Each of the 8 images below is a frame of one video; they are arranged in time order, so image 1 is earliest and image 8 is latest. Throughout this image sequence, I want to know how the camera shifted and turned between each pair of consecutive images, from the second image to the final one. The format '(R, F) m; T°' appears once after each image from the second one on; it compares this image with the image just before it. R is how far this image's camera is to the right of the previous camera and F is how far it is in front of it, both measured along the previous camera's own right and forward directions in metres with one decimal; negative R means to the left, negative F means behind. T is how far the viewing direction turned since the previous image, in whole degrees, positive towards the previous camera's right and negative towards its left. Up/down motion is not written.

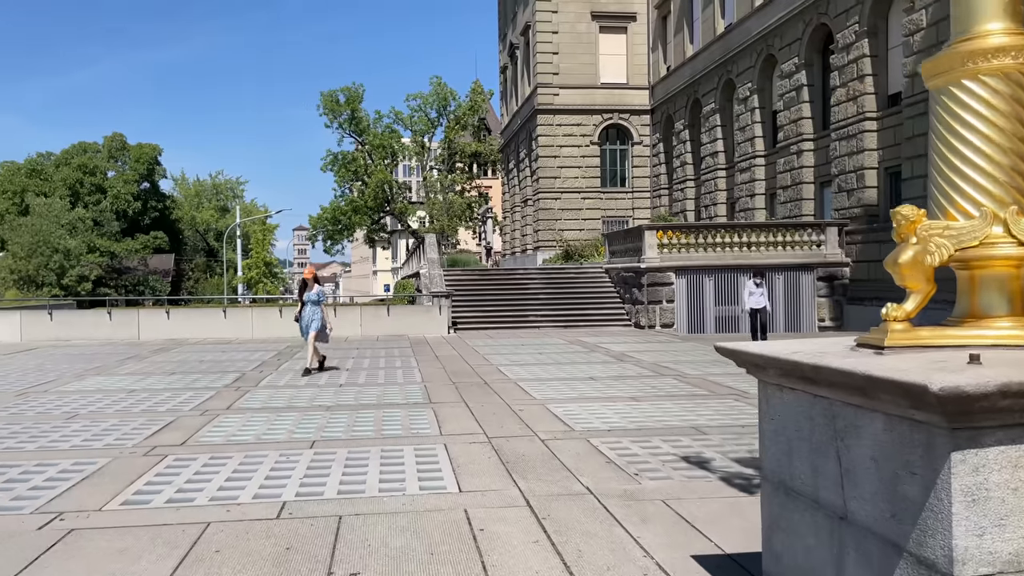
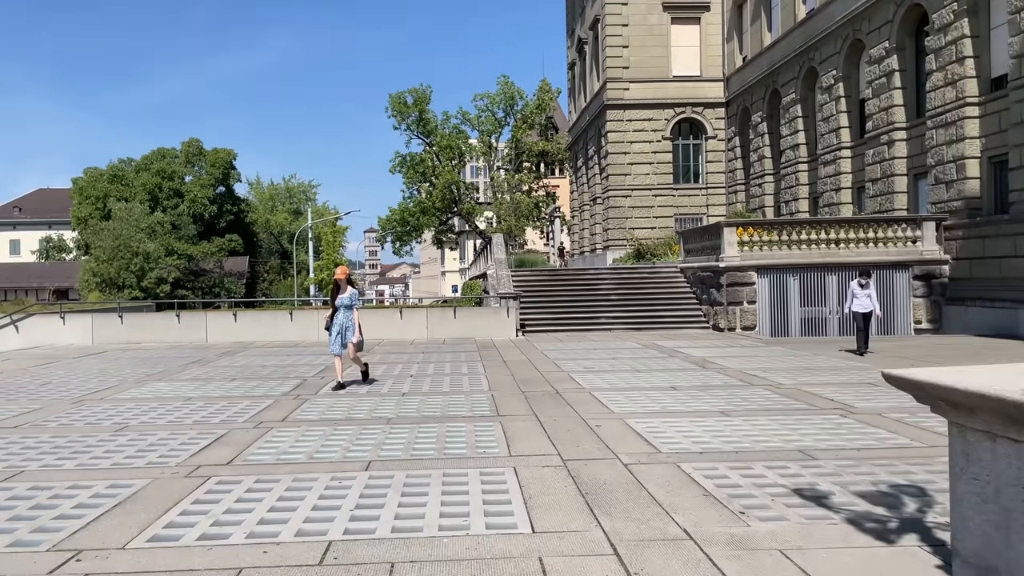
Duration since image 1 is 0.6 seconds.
(-0.1, +0.8) m; -5°
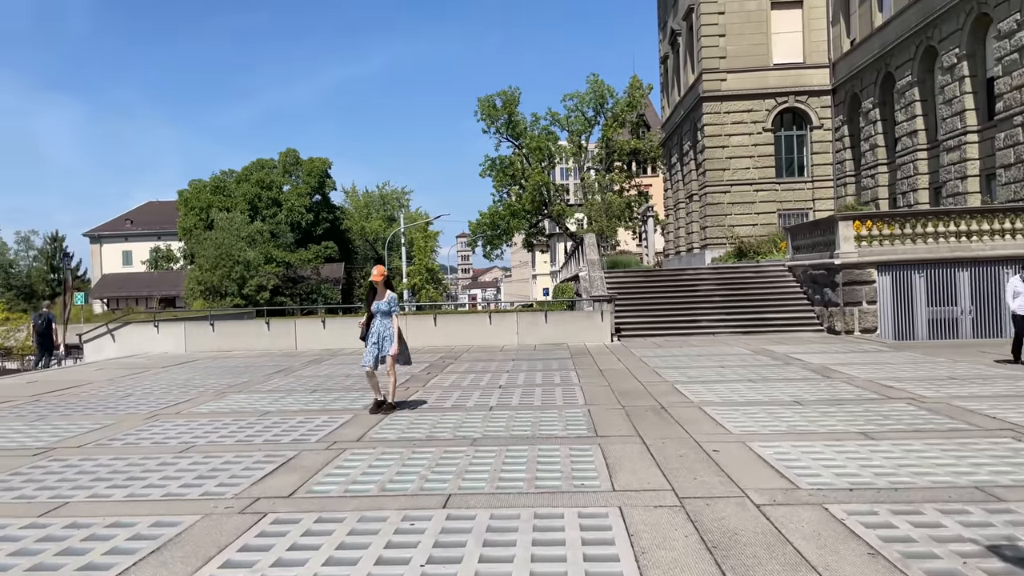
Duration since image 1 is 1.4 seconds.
(-0.1, +0.9) m; -7°
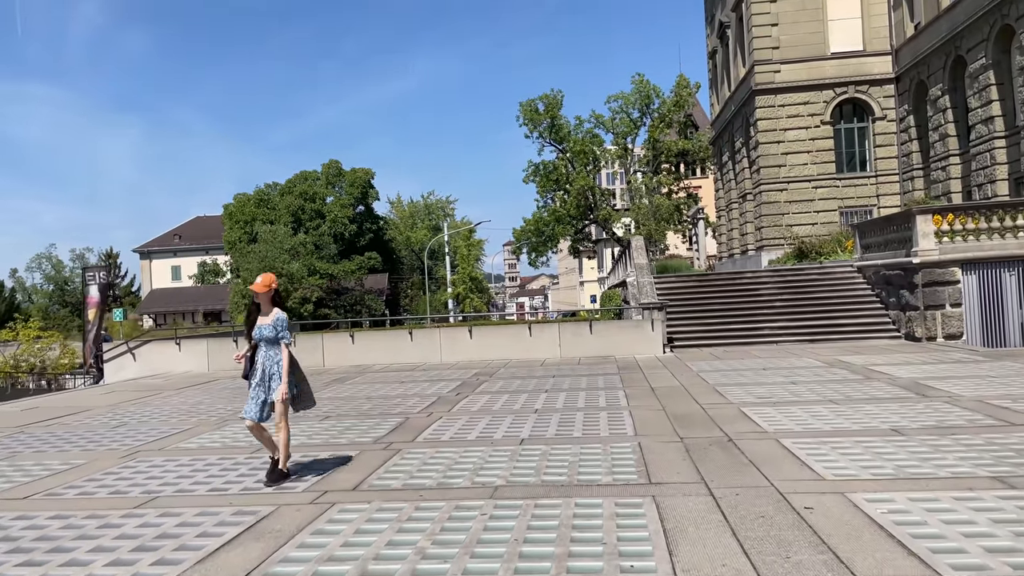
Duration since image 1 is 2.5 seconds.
(+0.1, +1.4) m; -3°
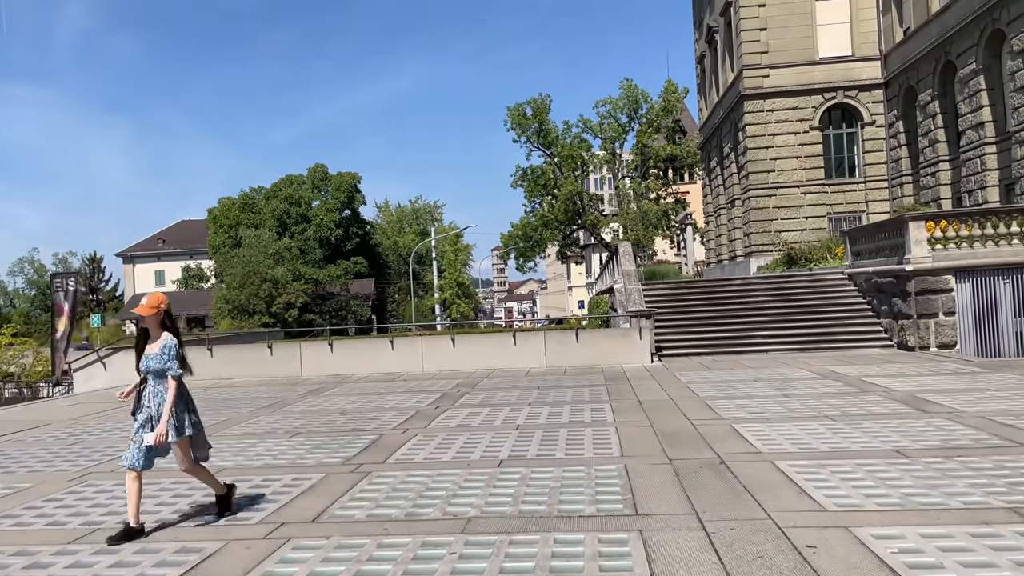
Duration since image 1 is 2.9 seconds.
(+0.1, +0.5) m; +1°
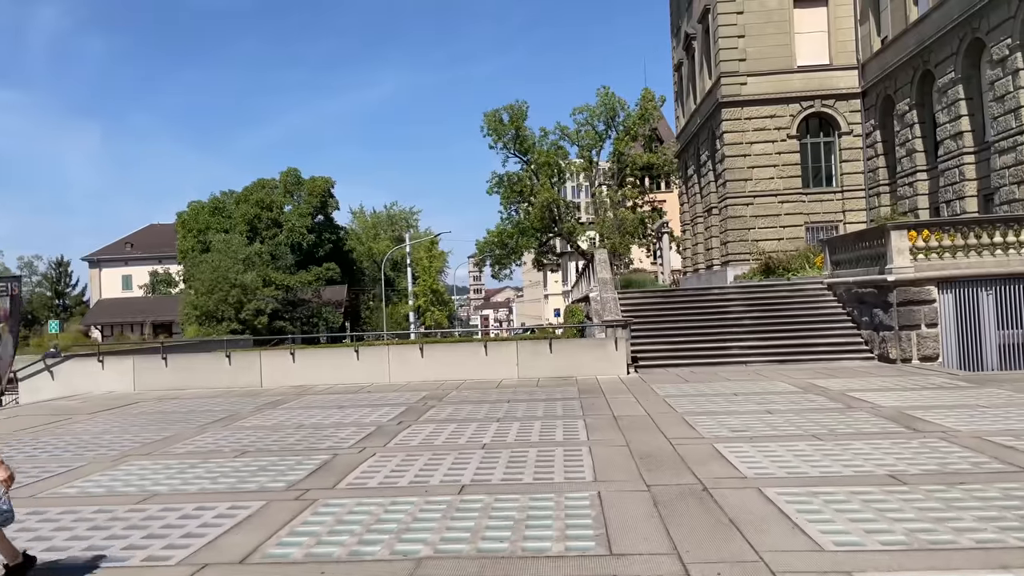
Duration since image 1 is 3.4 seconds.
(+0.1, +0.6) m; +2°
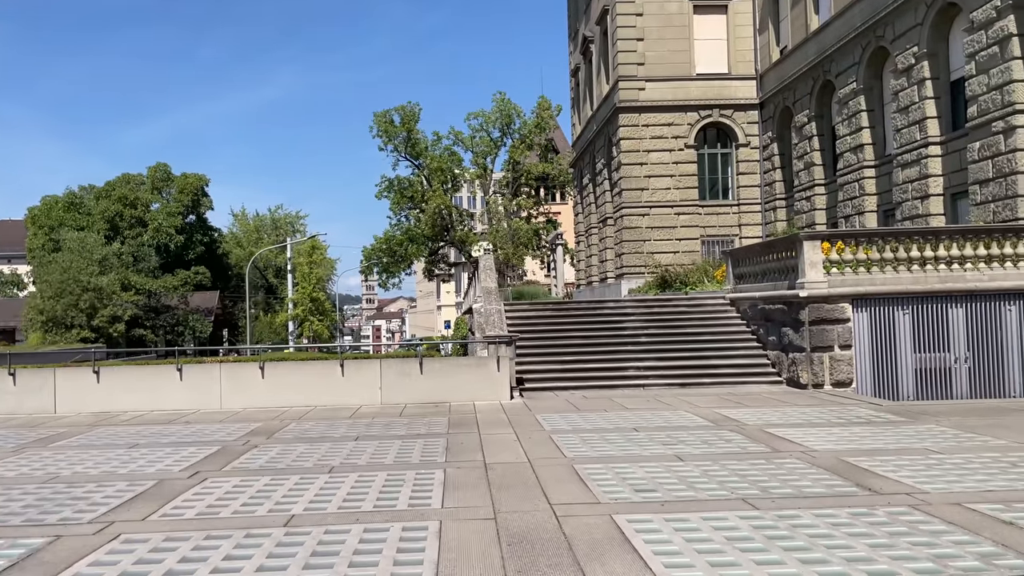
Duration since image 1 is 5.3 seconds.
(+0.5, +2.3) m; +7°
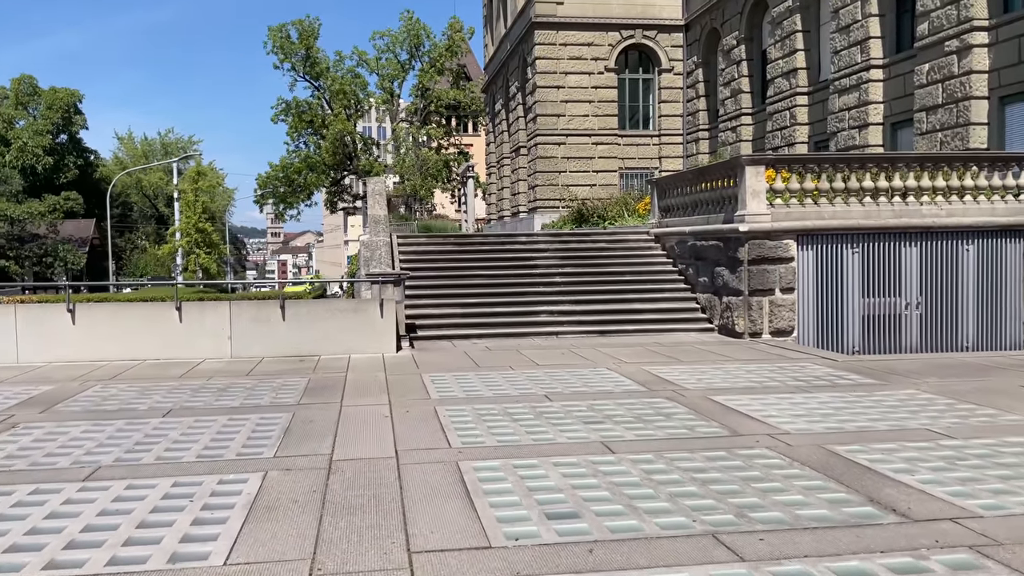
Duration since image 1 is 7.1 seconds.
(+0.3, +2.4) m; +6°
